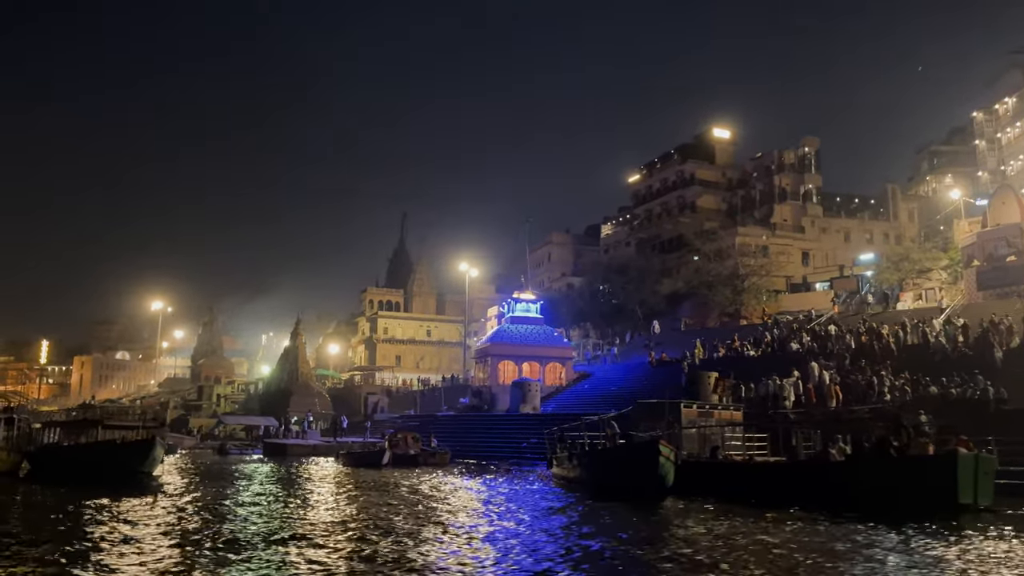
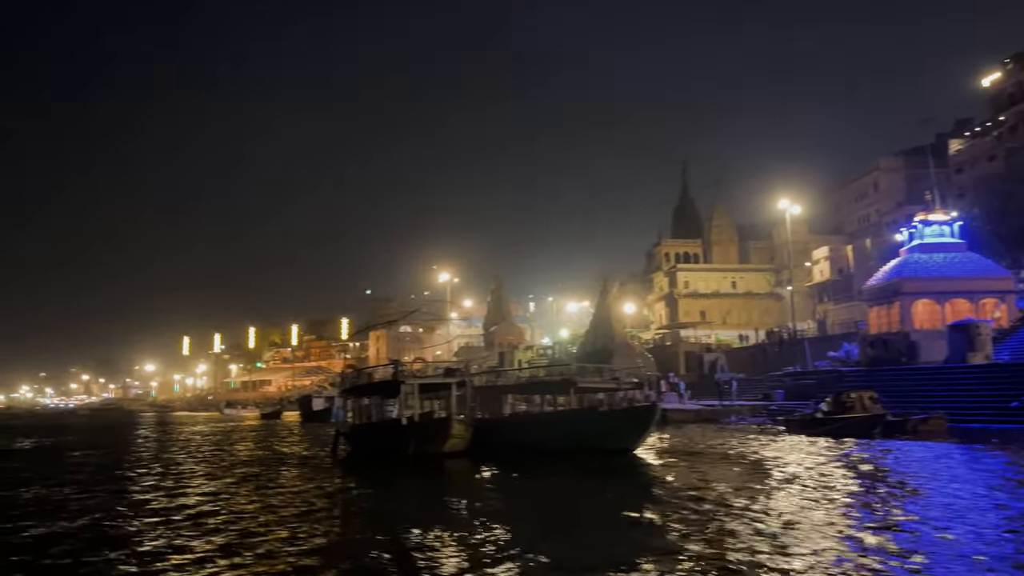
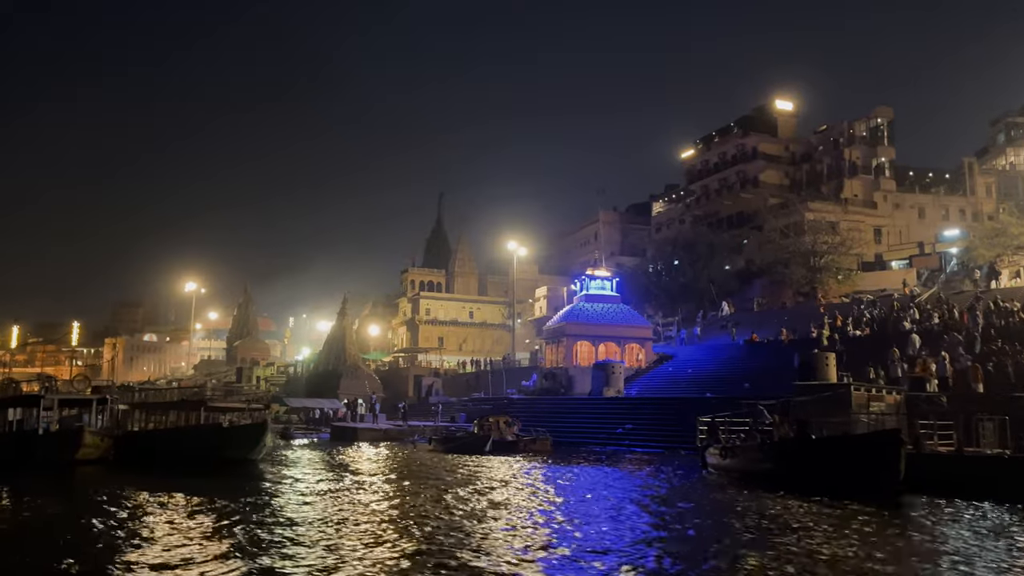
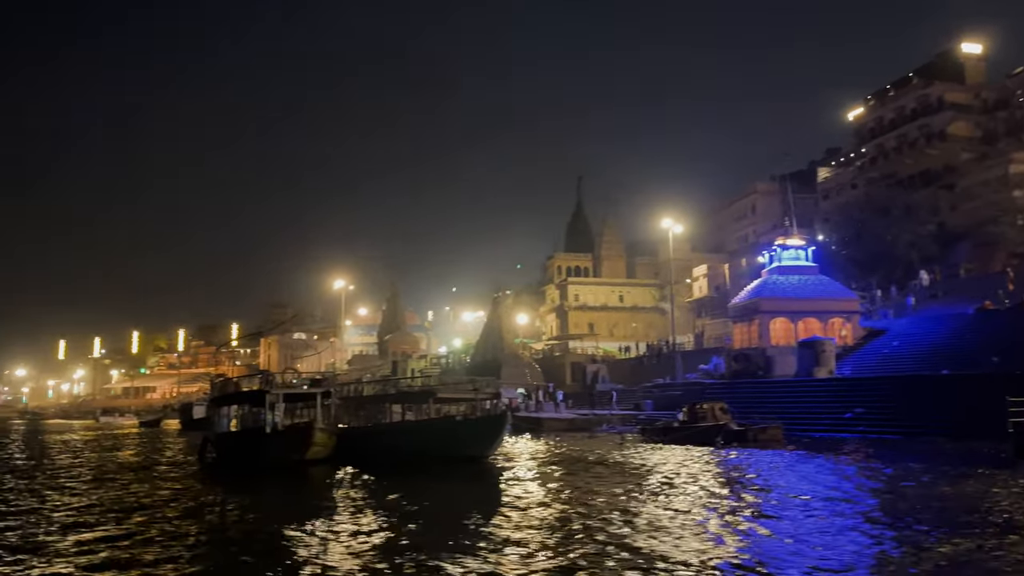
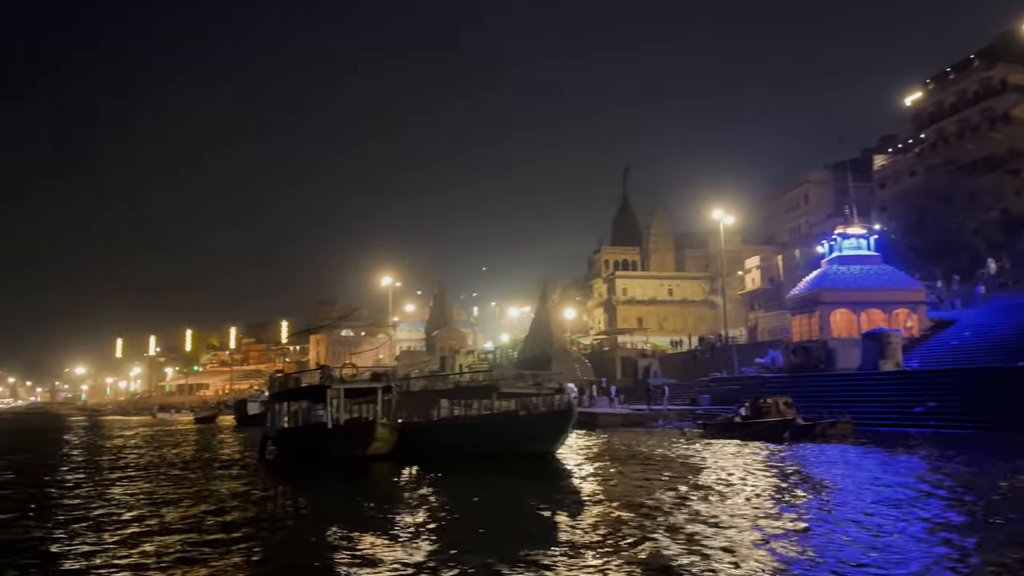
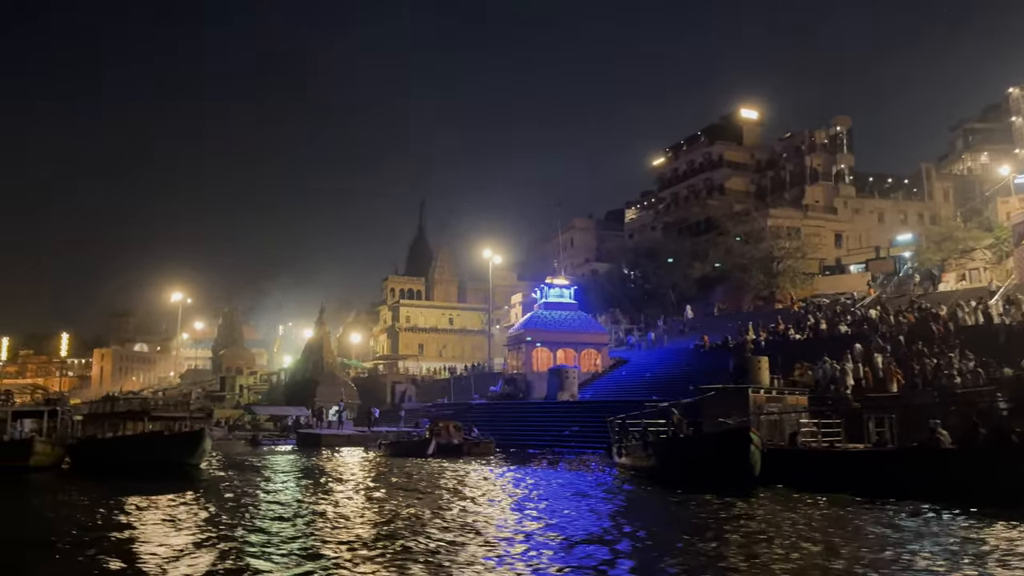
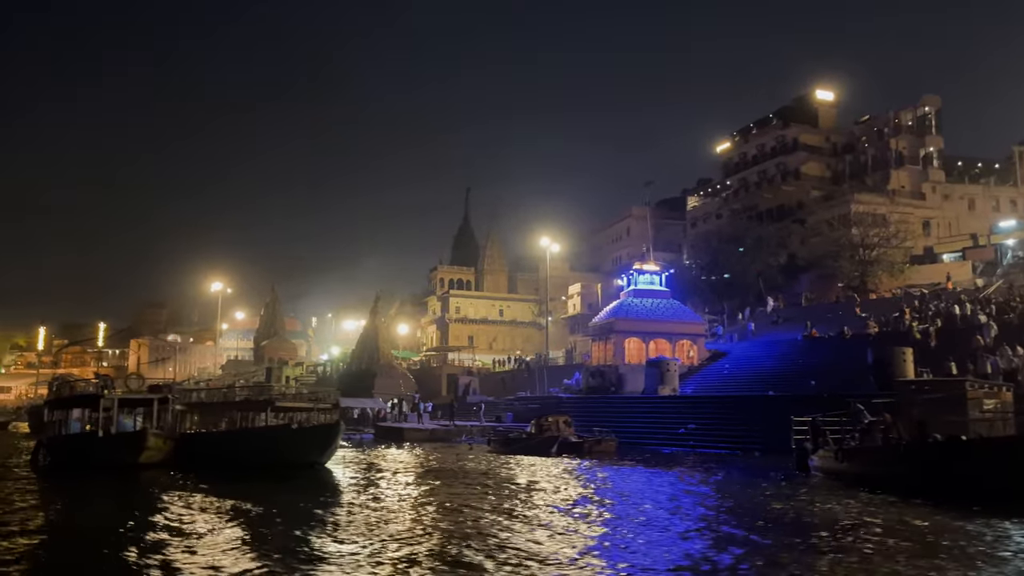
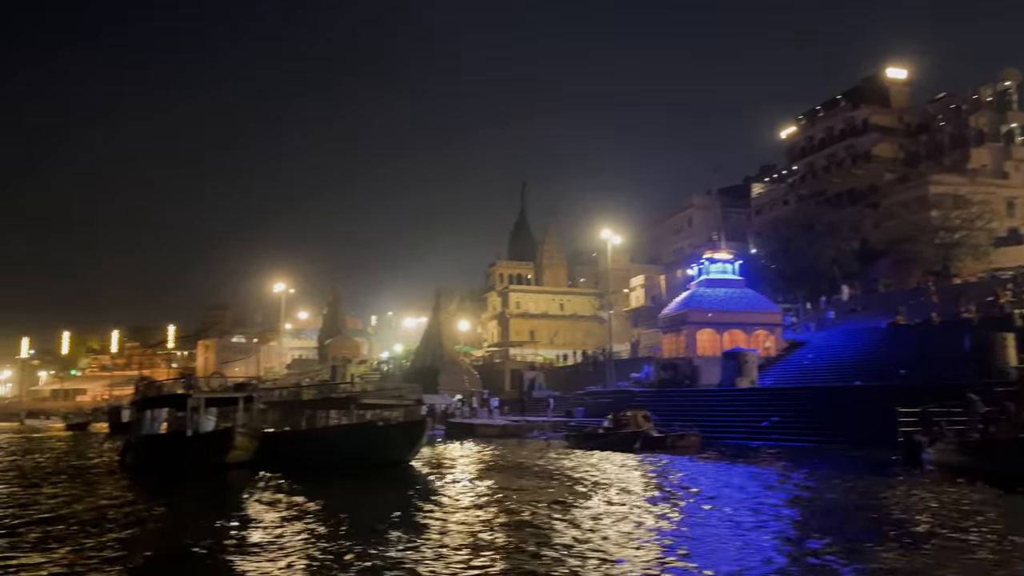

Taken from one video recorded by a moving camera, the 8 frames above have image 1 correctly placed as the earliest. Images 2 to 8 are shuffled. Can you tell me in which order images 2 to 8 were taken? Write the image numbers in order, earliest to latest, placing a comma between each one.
6, 3, 7, 8, 4, 5, 2
